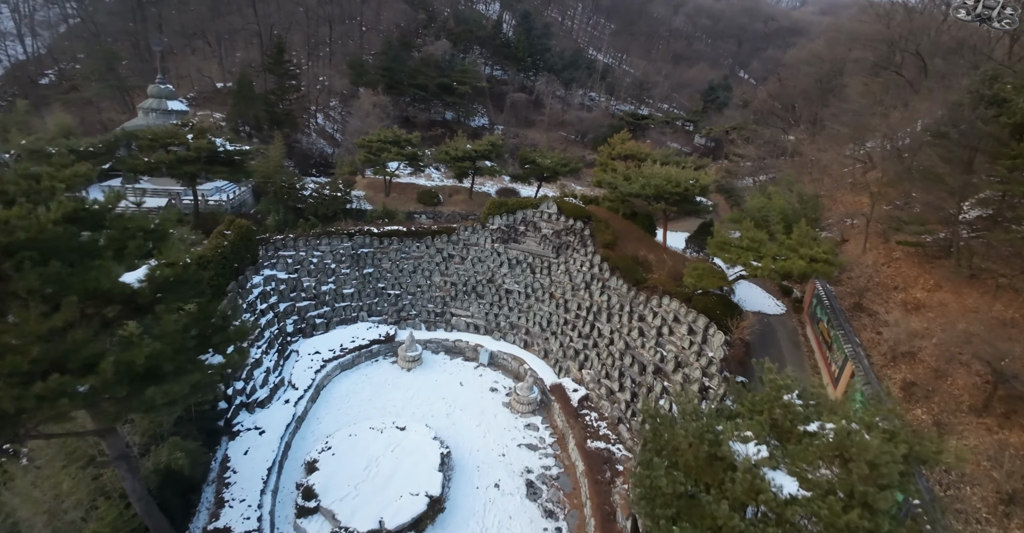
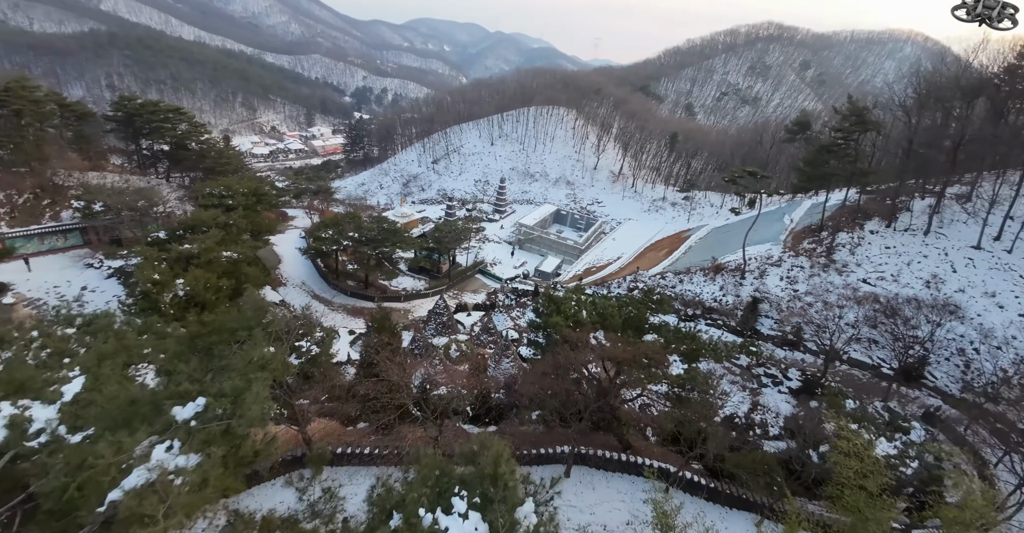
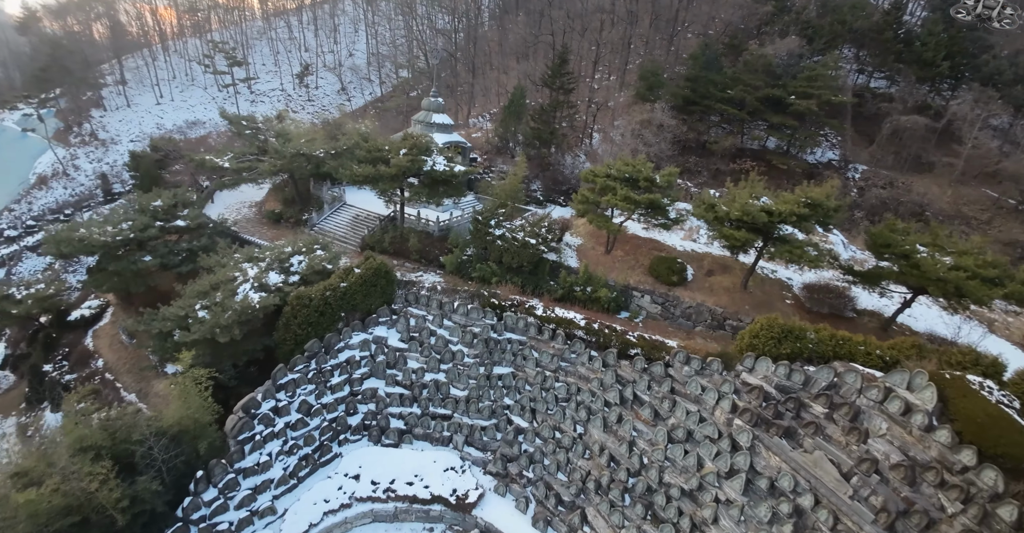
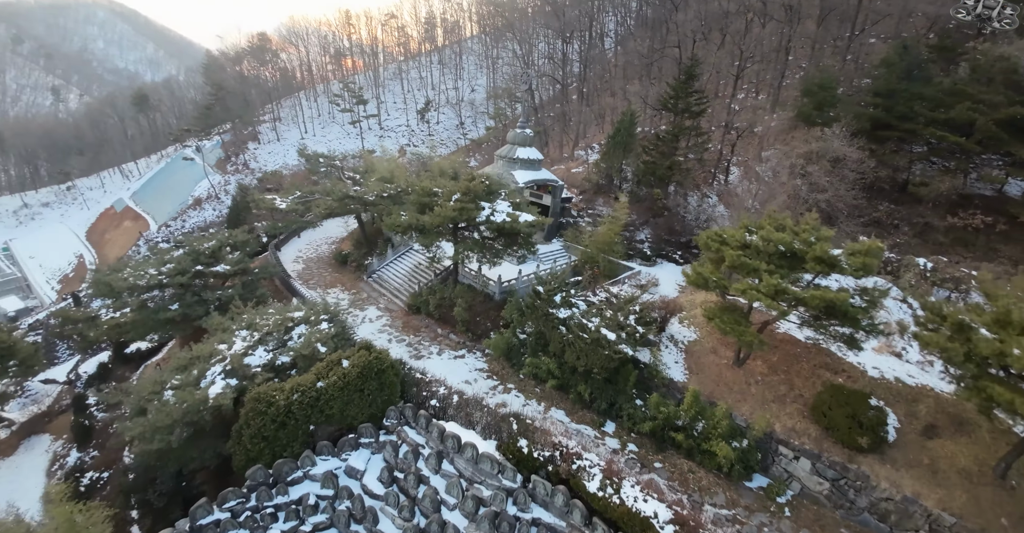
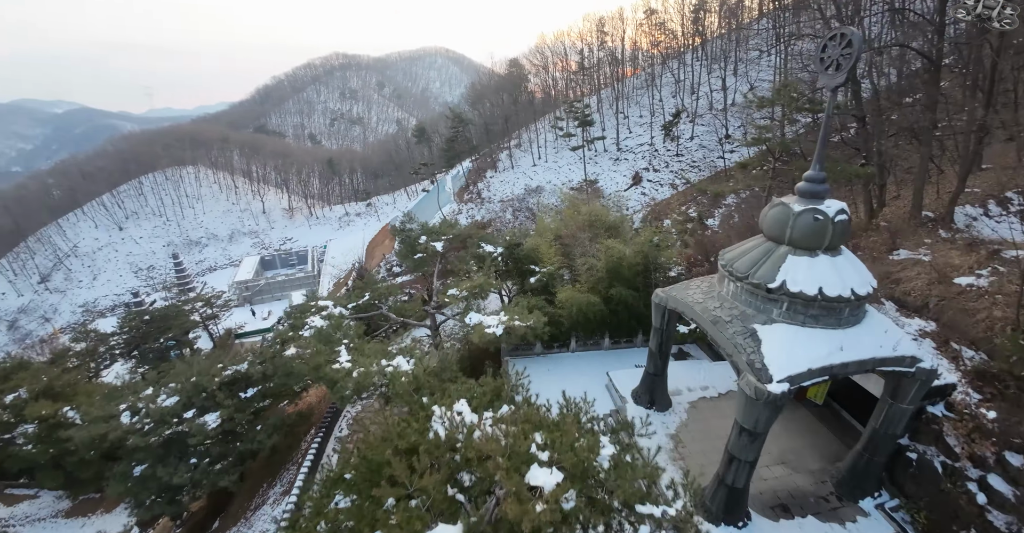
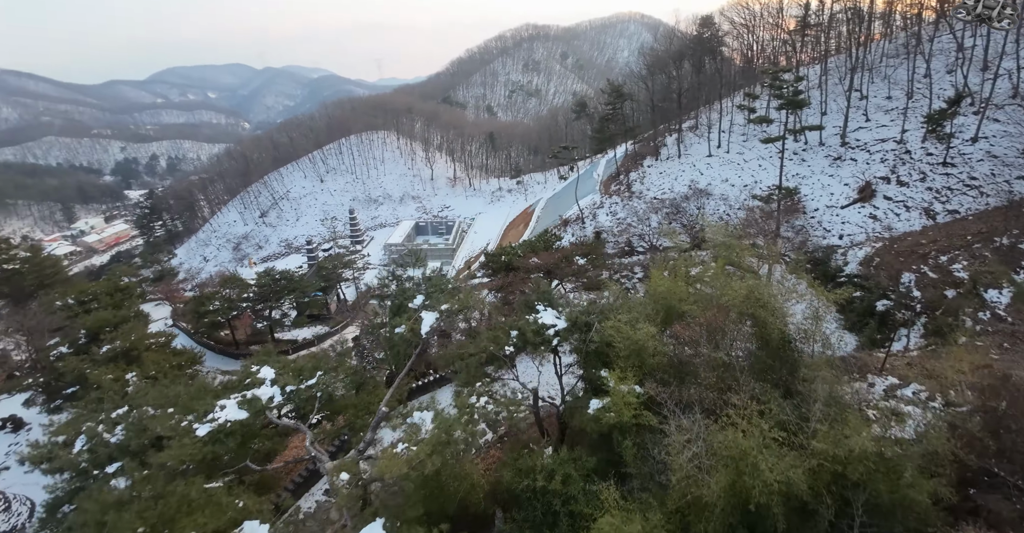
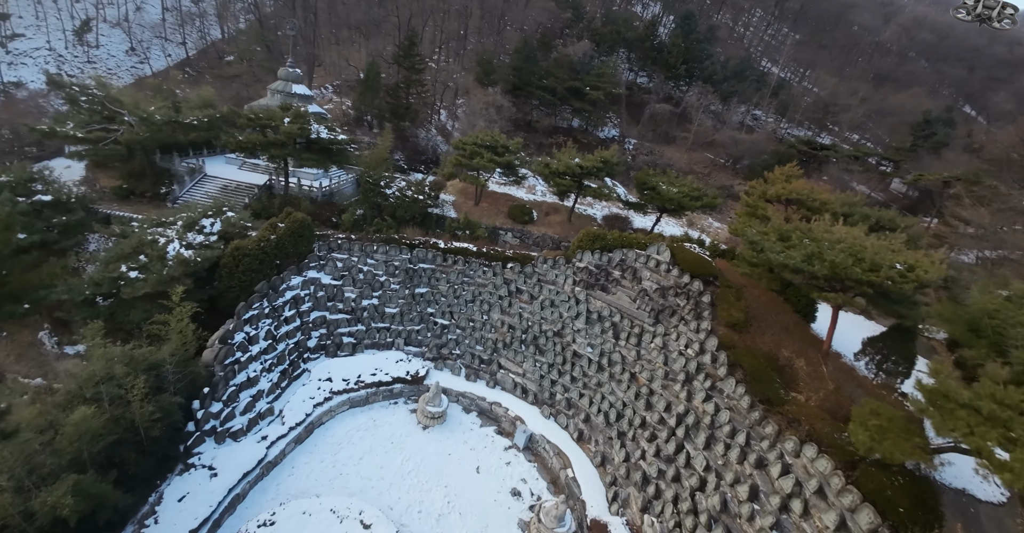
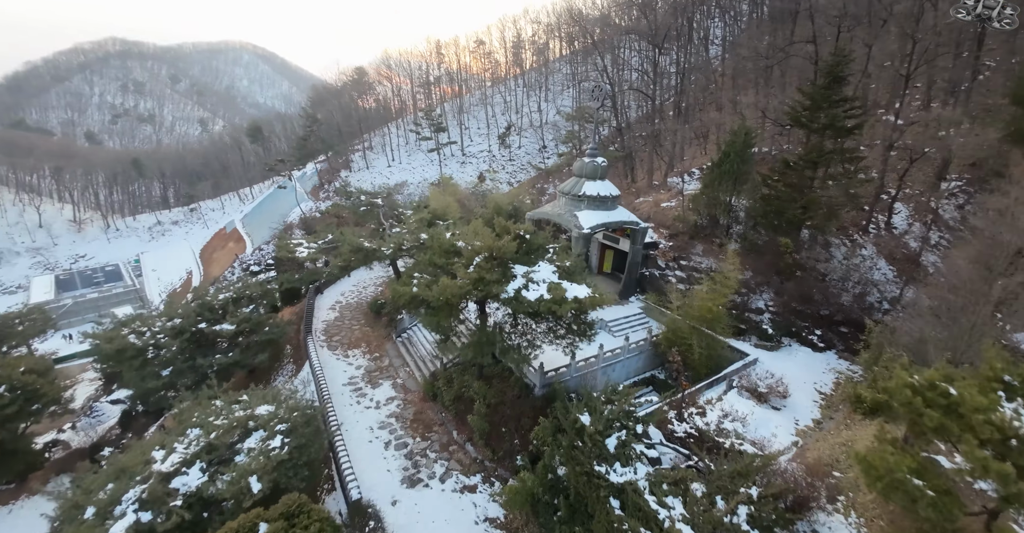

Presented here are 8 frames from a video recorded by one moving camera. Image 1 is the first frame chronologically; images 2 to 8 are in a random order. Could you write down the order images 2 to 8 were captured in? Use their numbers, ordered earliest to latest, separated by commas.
7, 3, 4, 8, 5, 6, 2
